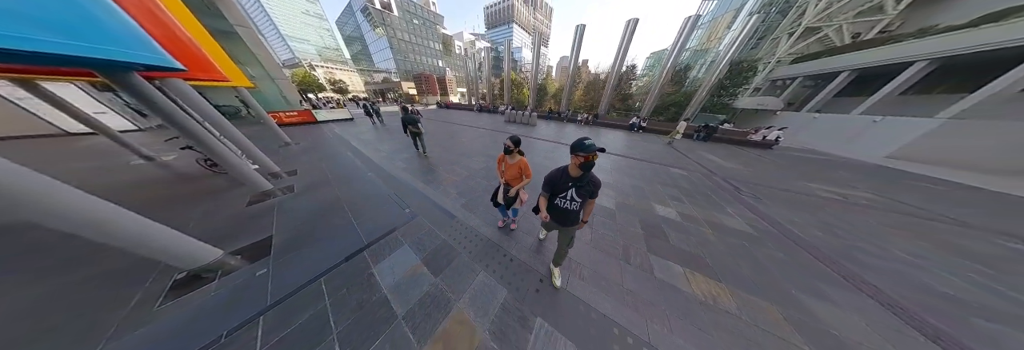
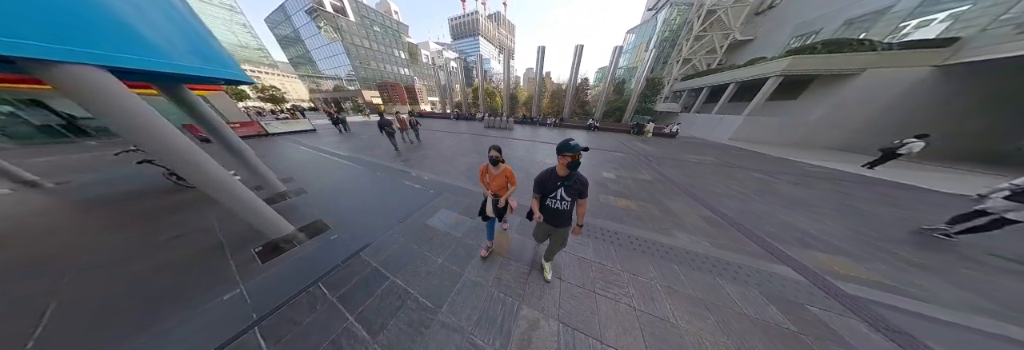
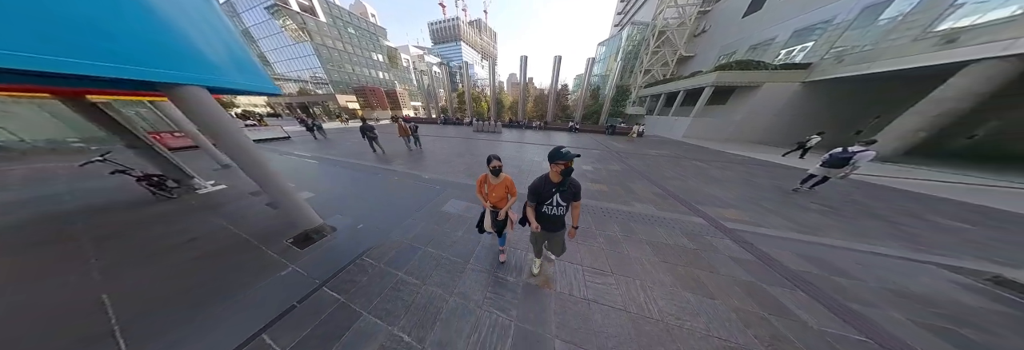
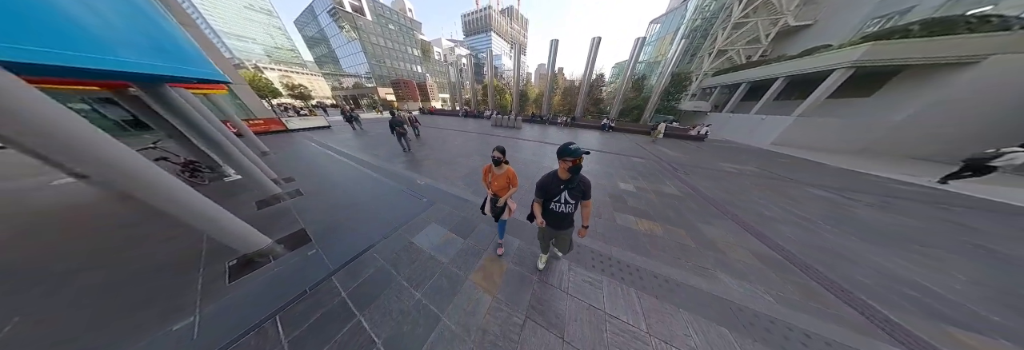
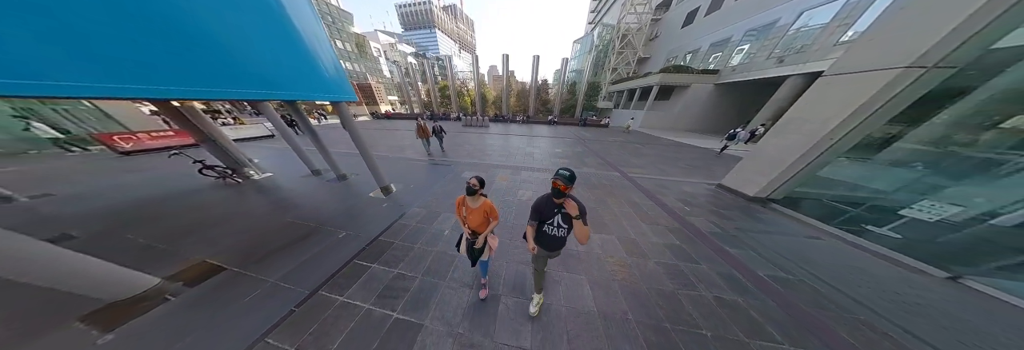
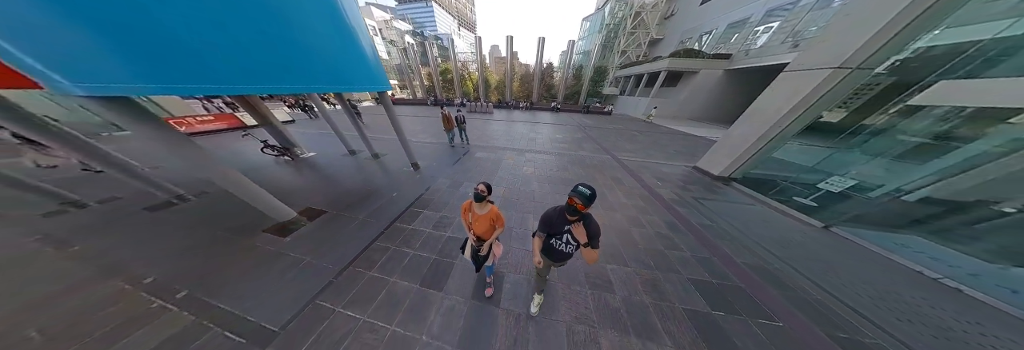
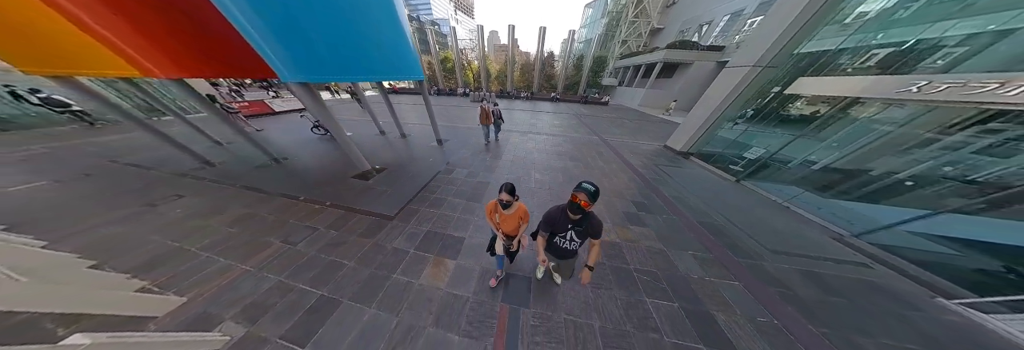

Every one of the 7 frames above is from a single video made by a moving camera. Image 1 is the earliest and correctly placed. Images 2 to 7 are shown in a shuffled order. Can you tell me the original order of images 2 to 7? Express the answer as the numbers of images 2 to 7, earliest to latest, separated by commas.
4, 2, 3, 5, 6, 7
